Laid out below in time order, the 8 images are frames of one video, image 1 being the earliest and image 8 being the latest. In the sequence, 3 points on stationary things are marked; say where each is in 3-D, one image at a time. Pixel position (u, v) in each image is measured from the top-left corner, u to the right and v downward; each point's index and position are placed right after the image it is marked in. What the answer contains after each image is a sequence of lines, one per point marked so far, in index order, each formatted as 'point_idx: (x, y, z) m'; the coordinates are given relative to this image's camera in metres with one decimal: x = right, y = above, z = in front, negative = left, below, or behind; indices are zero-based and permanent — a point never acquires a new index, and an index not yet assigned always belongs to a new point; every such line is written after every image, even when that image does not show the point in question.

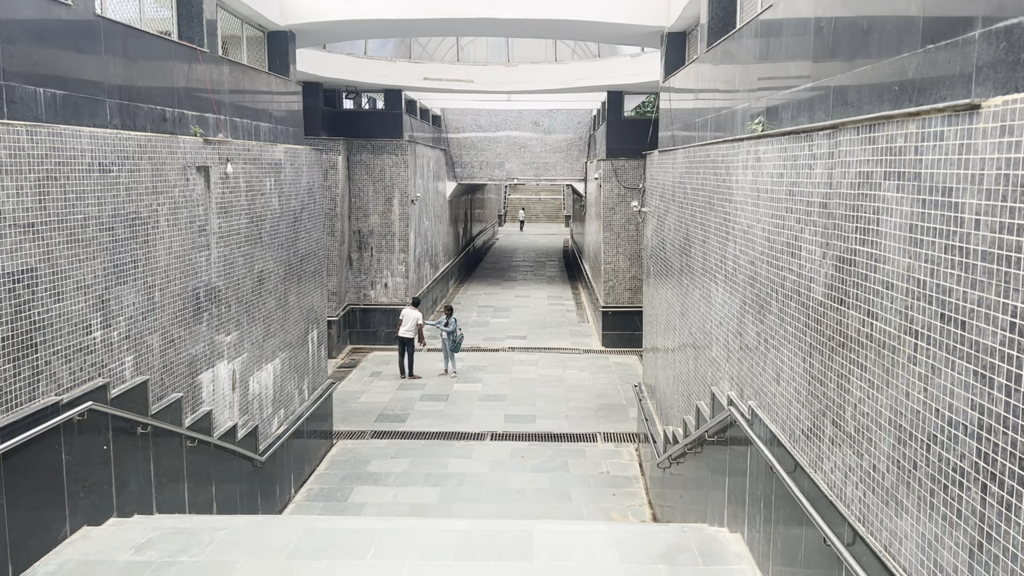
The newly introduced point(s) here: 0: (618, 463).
0: (+1.1, -1.8, +8.6) m
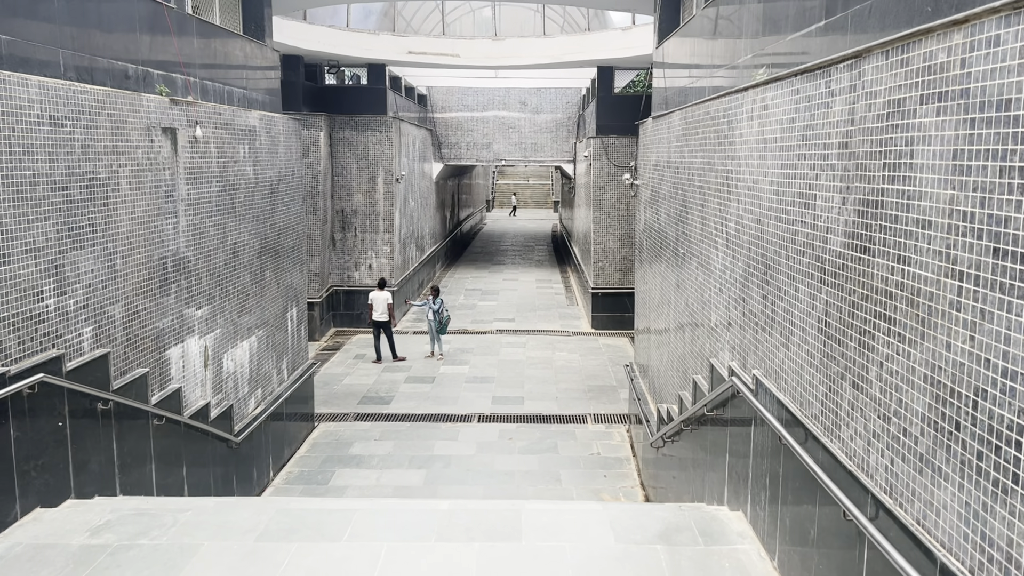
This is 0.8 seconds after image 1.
0: (+1.0, -1.6, +8.4) m
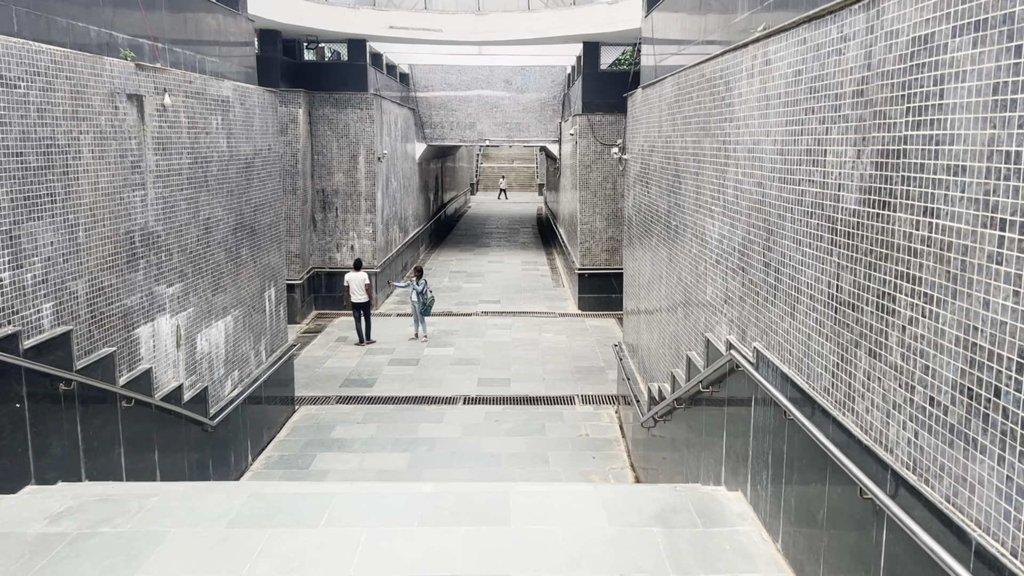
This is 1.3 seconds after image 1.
0: (+0.8, -1.3, +8.2) m
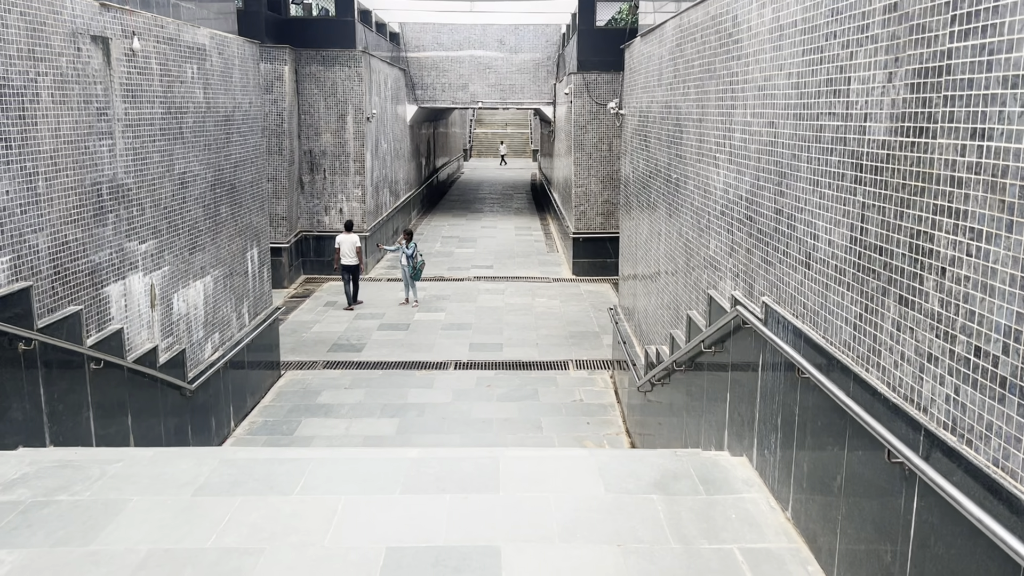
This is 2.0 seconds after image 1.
0: (+0.8, -1.0, +8.0) m
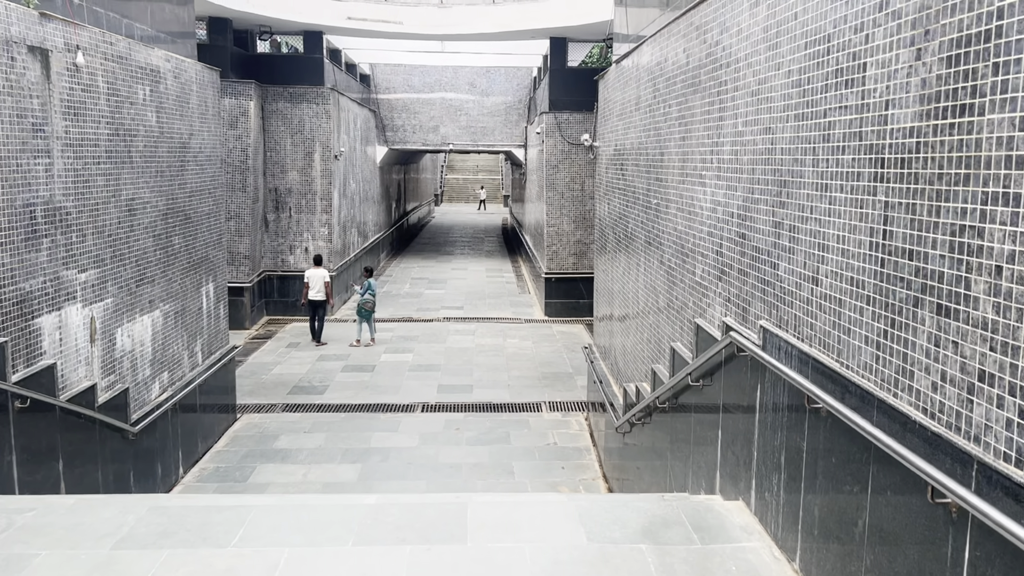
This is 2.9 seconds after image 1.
0: (+0.5, -1.3, +7.6) m
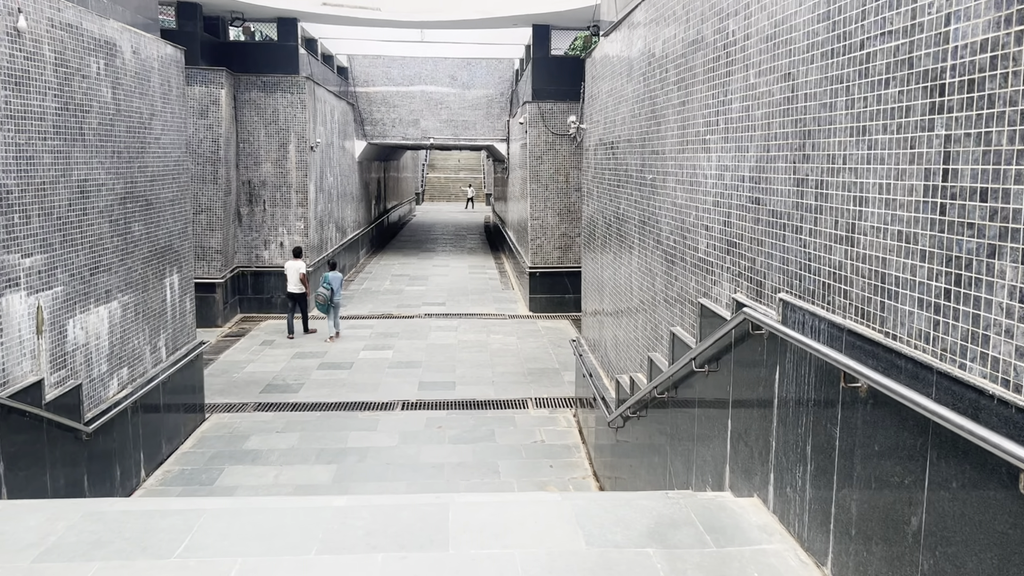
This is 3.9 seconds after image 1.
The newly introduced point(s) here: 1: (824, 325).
0: (+0.4, -1.2, +7.2) m
1: (+0.9, -0.1, +2.3) m
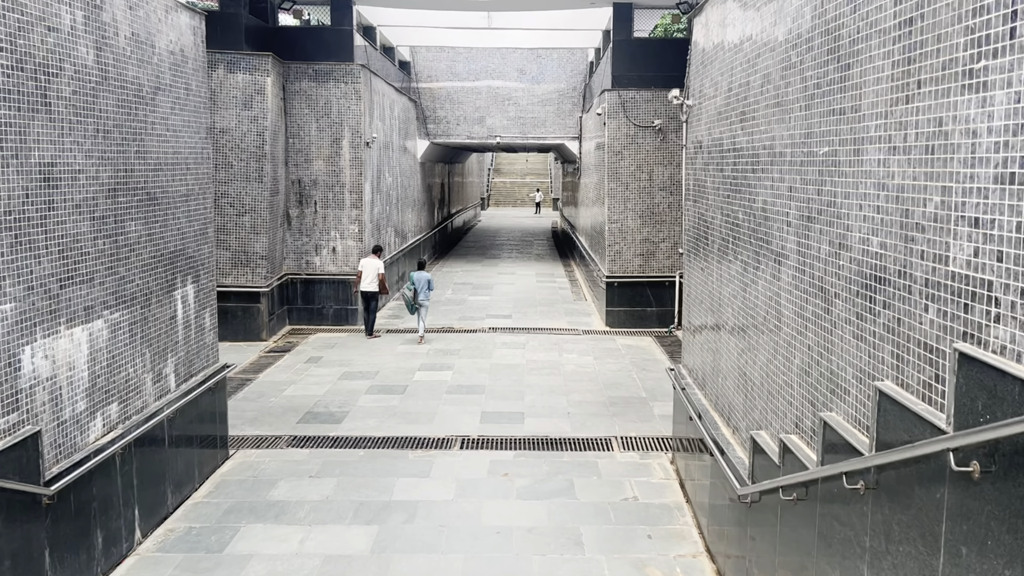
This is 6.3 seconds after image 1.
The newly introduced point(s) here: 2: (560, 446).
0: (+1.0, -1.4, +5.8) m
1: (+1.1, -0.2, +0.9) m
2: (+0.4, -1.2, +6.6) m
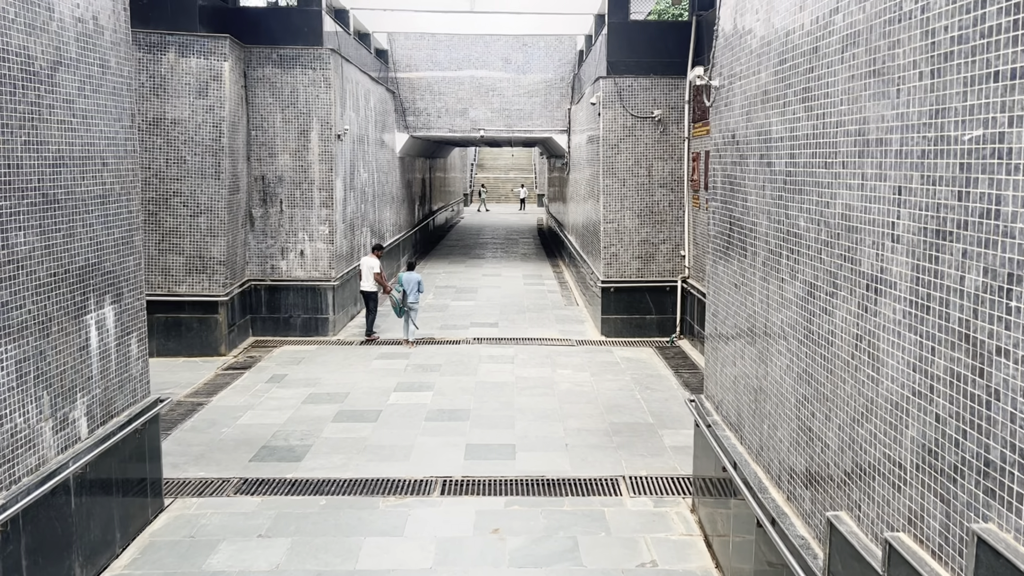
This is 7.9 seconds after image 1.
0: (+0.9, -1.5, +4.8) m
1: (+1.1, -0.3, -0.1) m
2: (+0.3, -1.3, +5.6) m
